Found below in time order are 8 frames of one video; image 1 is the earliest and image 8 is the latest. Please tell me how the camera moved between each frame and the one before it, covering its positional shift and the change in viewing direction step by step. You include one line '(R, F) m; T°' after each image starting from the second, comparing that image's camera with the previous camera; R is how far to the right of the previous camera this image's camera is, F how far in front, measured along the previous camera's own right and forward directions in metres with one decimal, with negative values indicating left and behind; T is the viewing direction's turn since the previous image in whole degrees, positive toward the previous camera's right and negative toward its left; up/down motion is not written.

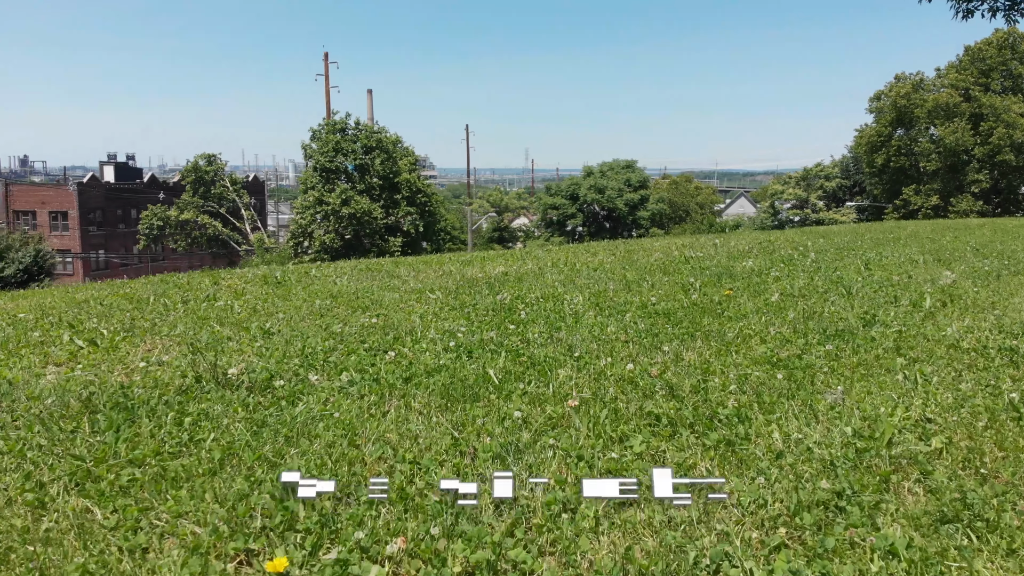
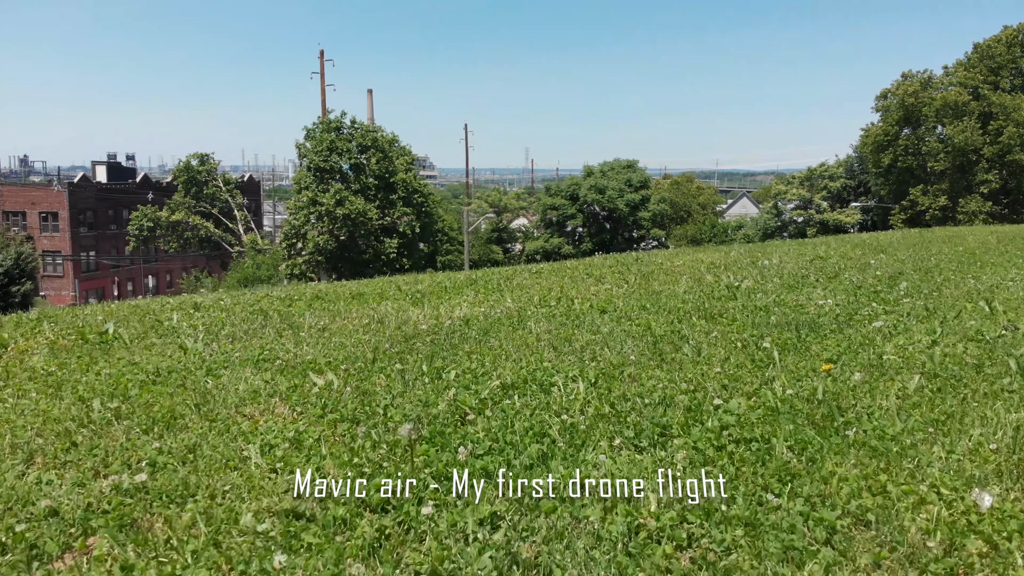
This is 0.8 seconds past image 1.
(+0.1, +0.8) m; 0°
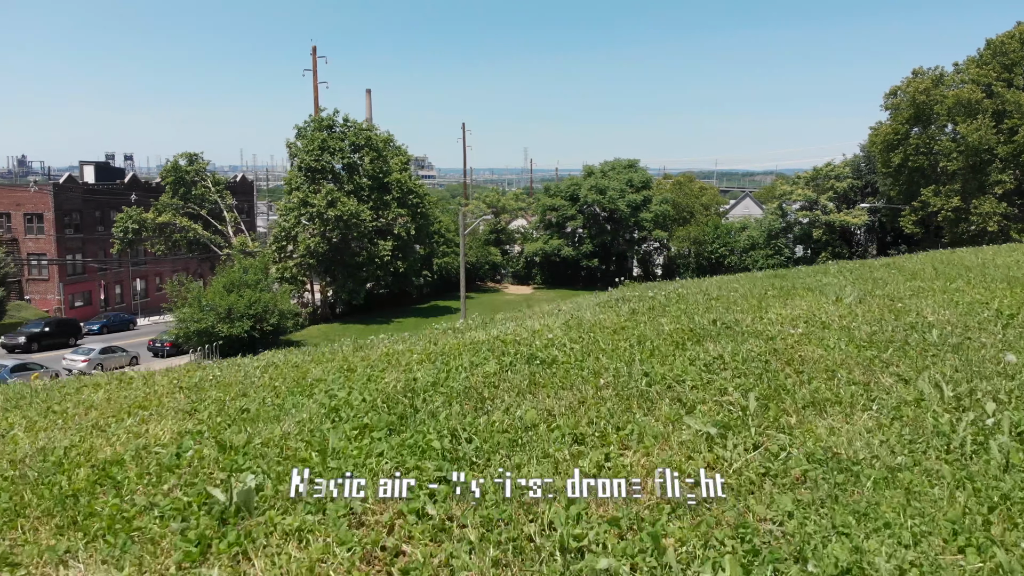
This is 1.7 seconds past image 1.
(0.0, +1.1) m; 0°
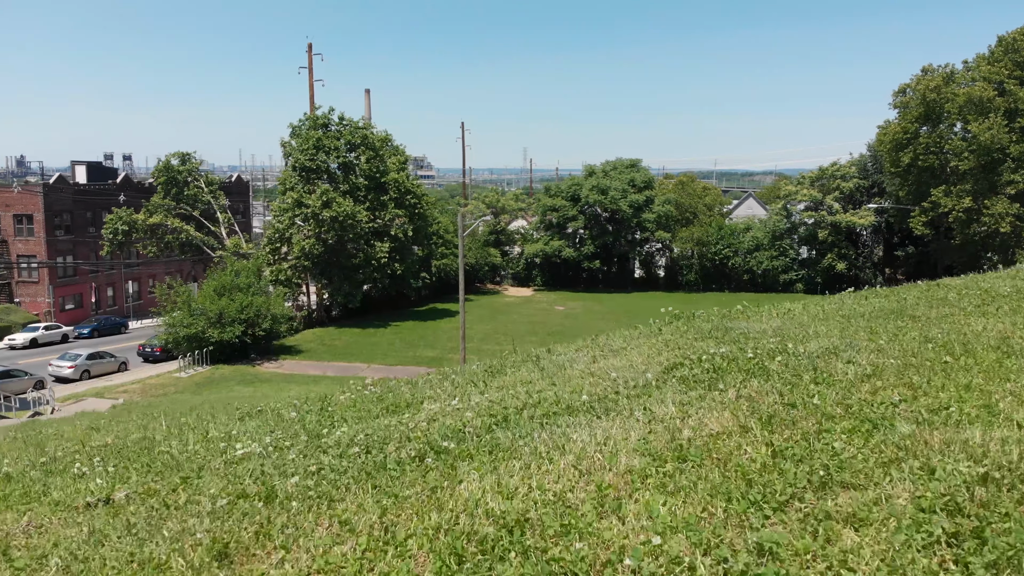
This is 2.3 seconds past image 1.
(-0.1, +0.8) m; 0°
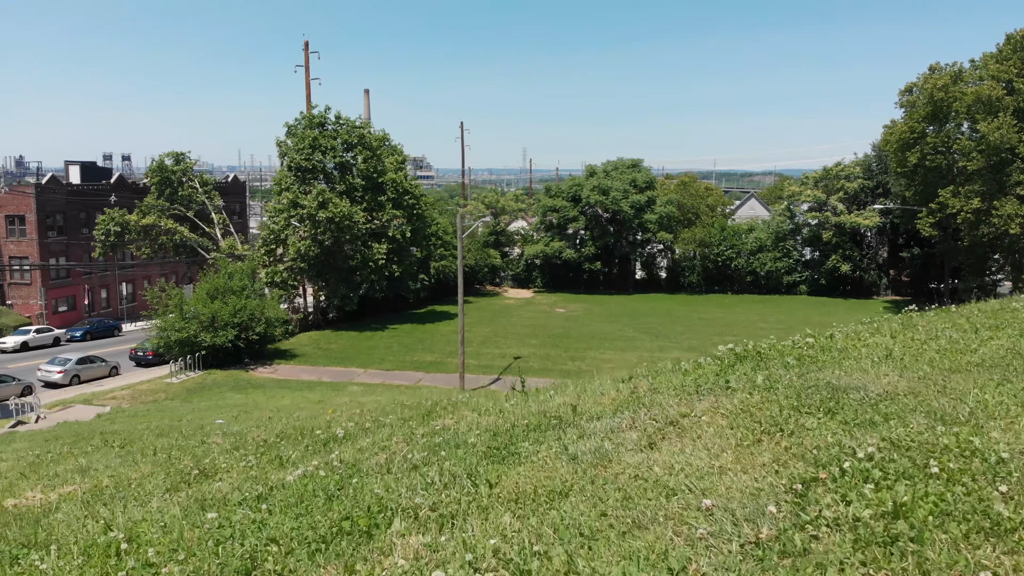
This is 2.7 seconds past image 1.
(0.0, +0.6) m; 0°
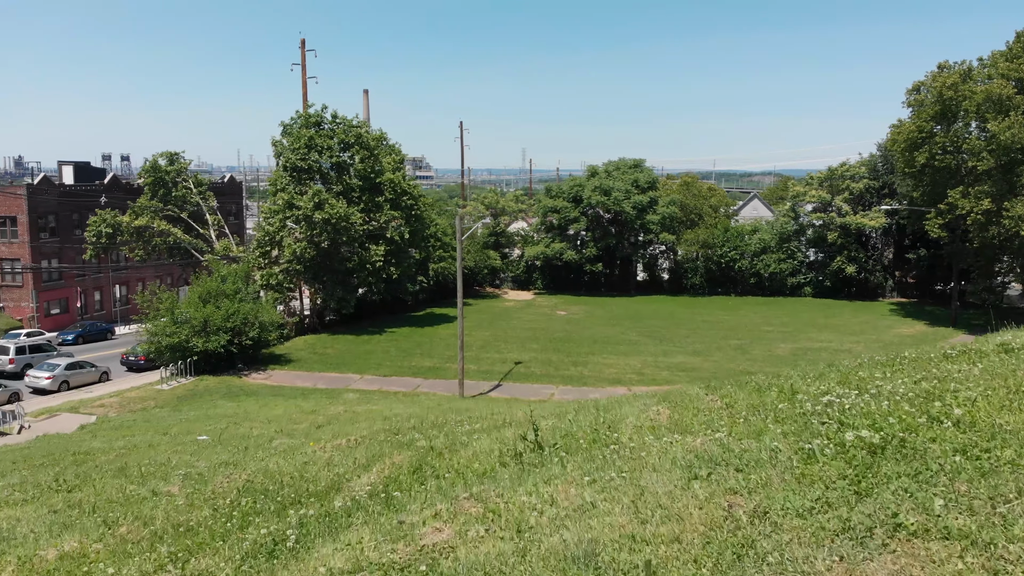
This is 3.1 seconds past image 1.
(0.0, +0.6) m; 0°
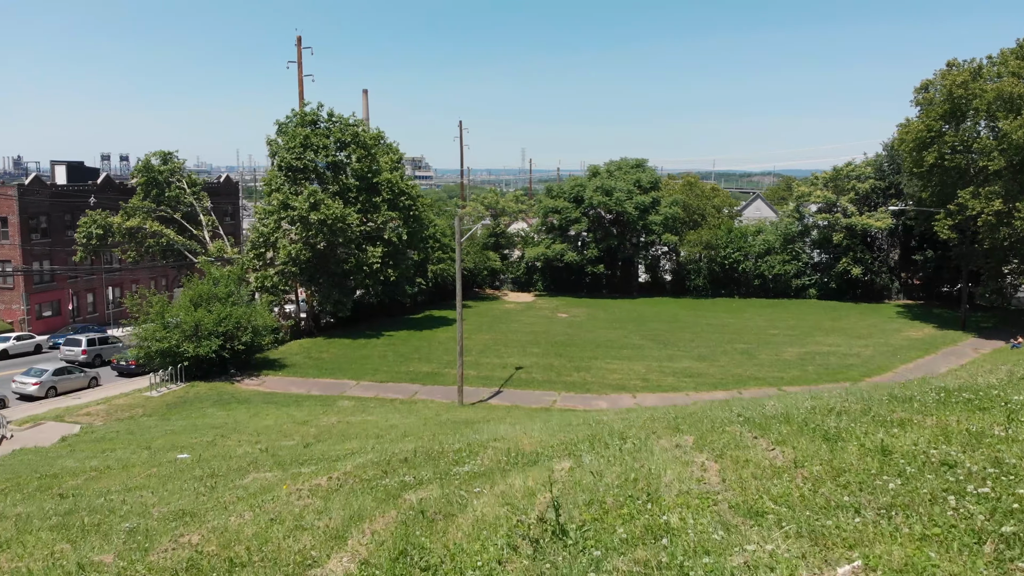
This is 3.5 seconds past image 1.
(0.0, +0.7) m; 0°
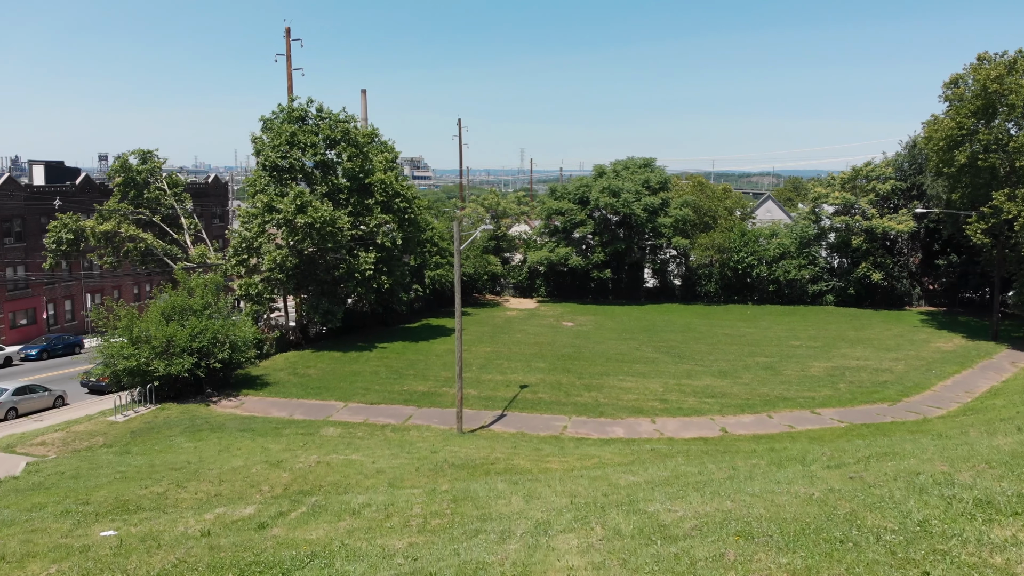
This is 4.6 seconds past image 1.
(-0.2, +2.1) m; 0°
